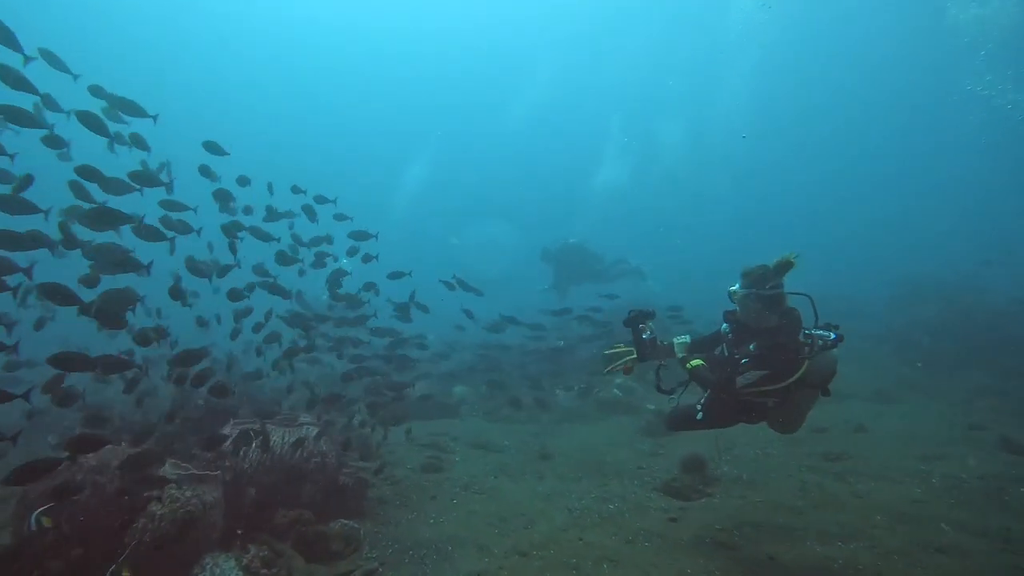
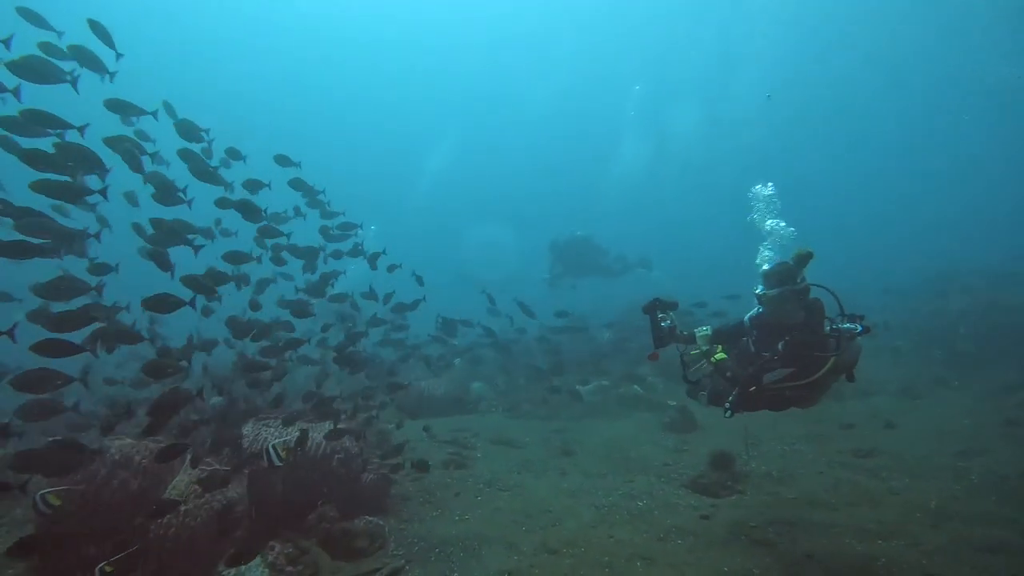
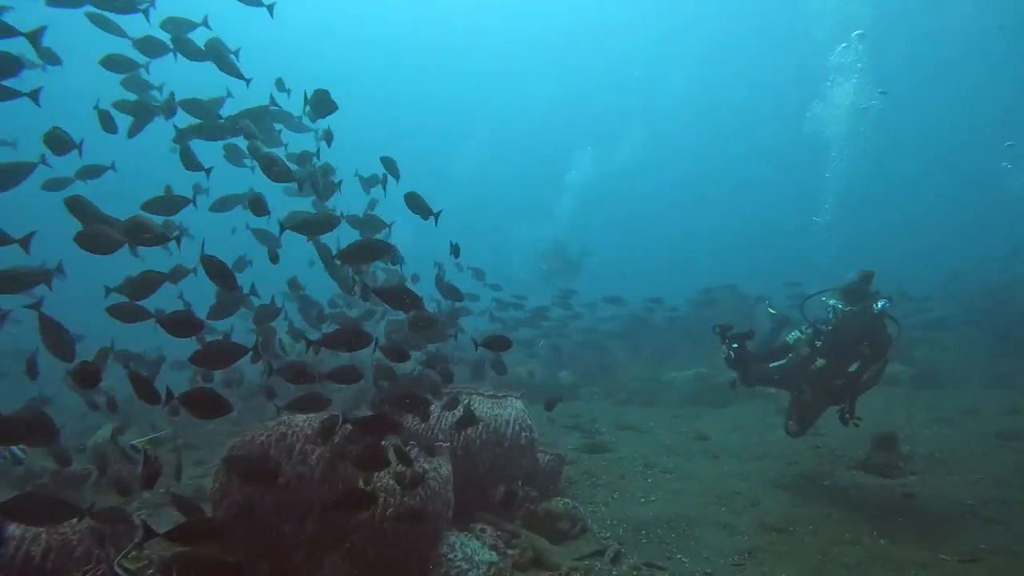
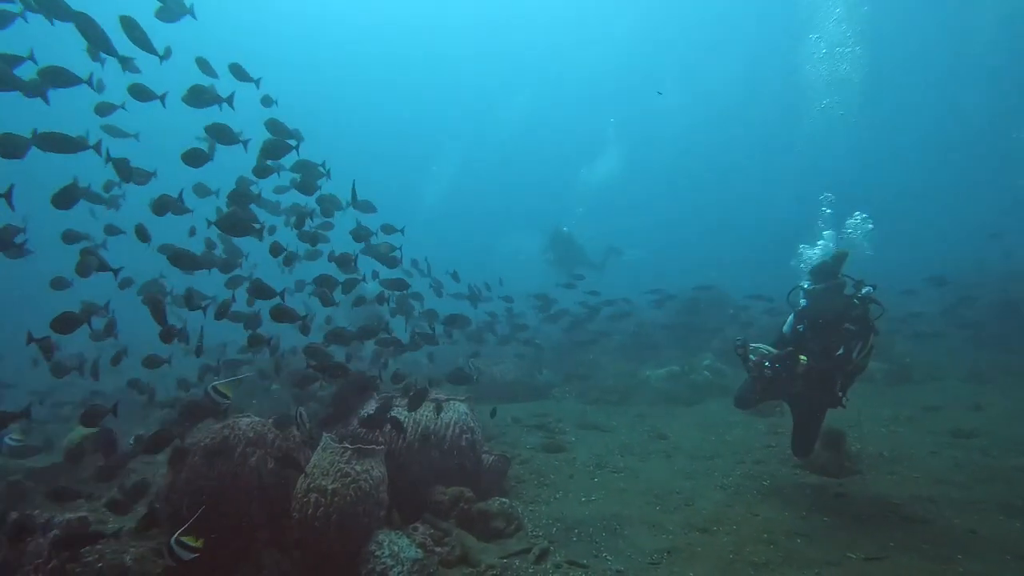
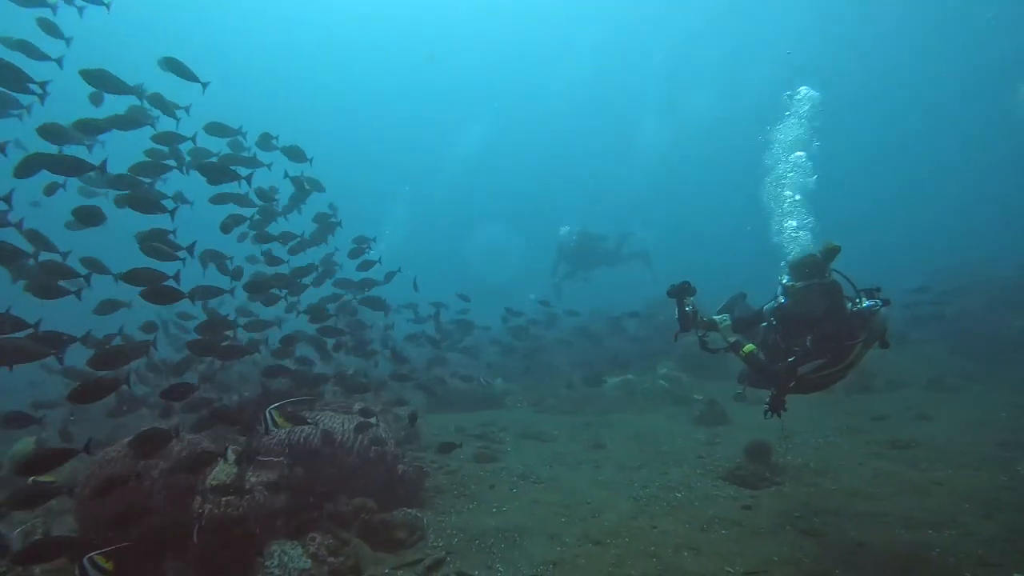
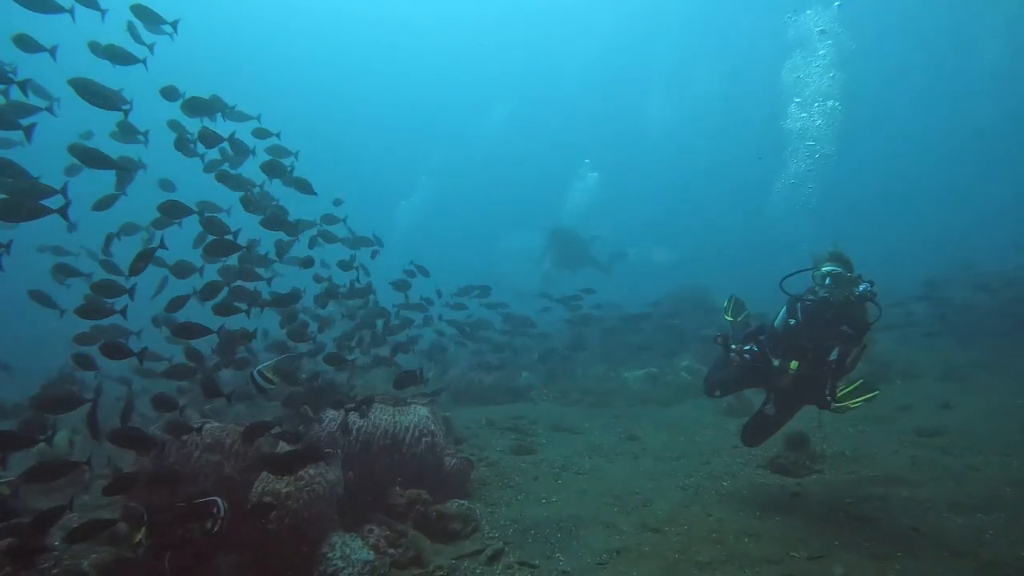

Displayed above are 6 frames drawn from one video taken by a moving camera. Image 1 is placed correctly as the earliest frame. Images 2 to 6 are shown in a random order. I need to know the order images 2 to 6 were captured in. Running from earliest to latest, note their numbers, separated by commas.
2, 5, 6, 4, 3
